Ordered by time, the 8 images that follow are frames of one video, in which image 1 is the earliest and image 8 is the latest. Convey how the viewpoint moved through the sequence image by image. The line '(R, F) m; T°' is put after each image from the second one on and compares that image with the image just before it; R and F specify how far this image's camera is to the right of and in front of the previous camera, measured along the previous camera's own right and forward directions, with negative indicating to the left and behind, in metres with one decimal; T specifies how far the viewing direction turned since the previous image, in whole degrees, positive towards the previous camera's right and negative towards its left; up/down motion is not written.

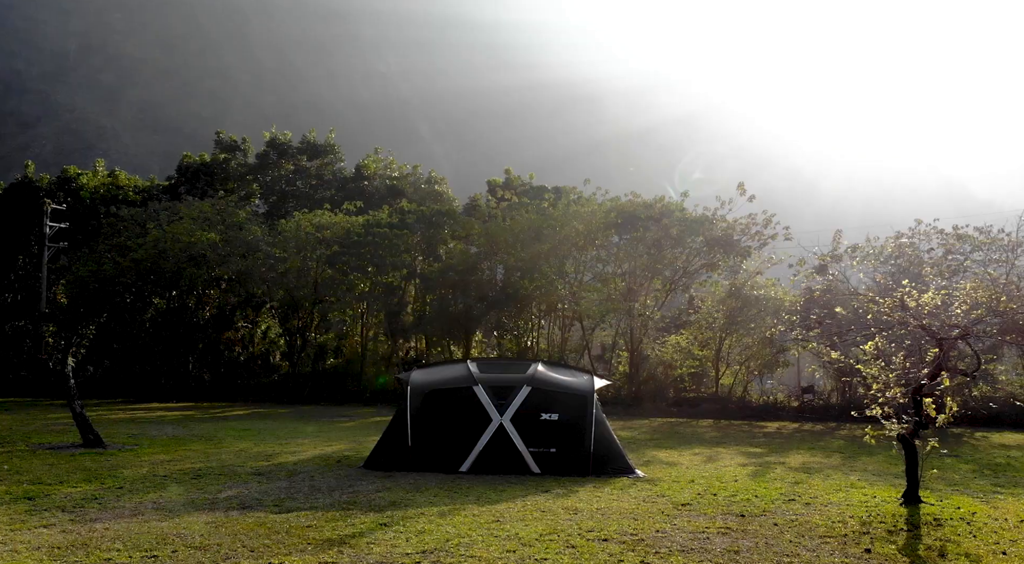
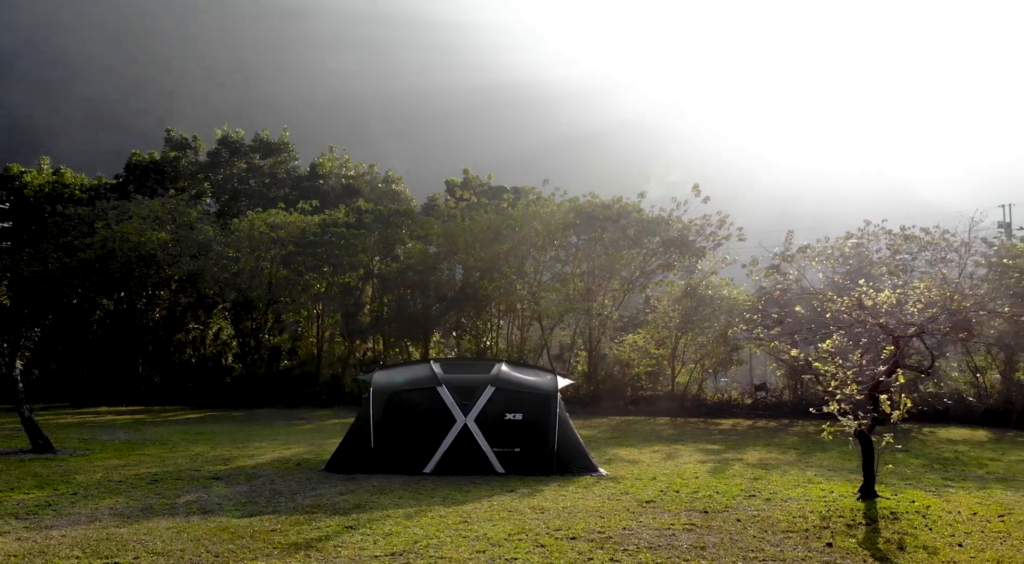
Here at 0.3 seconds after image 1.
(-0.1, 0.0) m; +3°
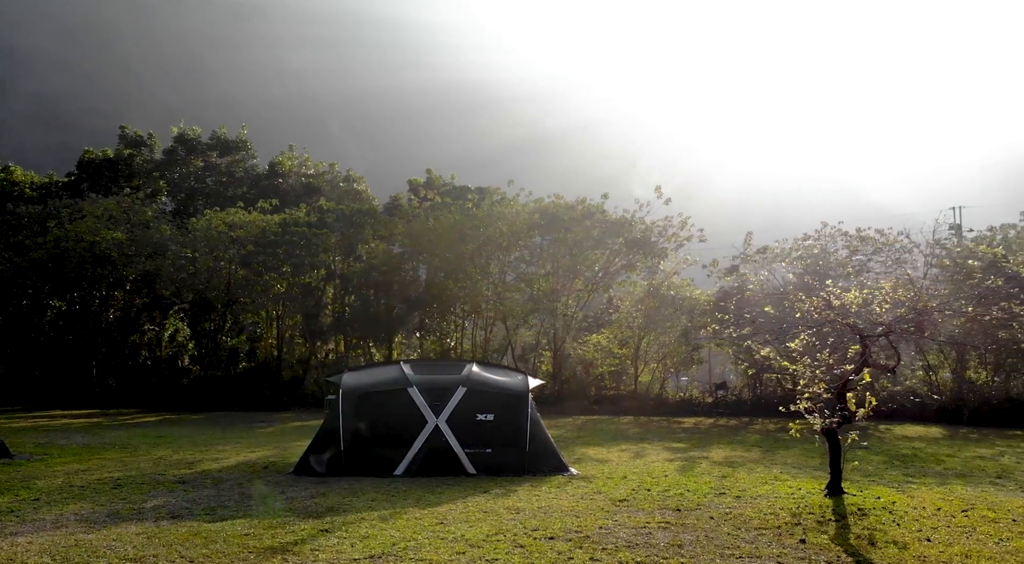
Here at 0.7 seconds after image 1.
(-0.2, 0.0) m; +3°
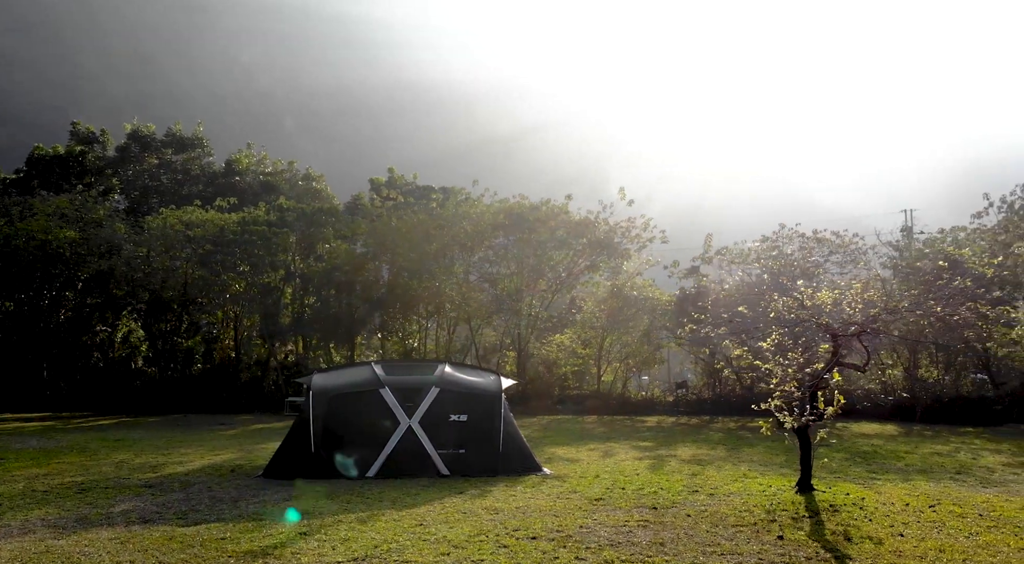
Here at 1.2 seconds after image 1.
(-0.2, 0.0) m; +3°
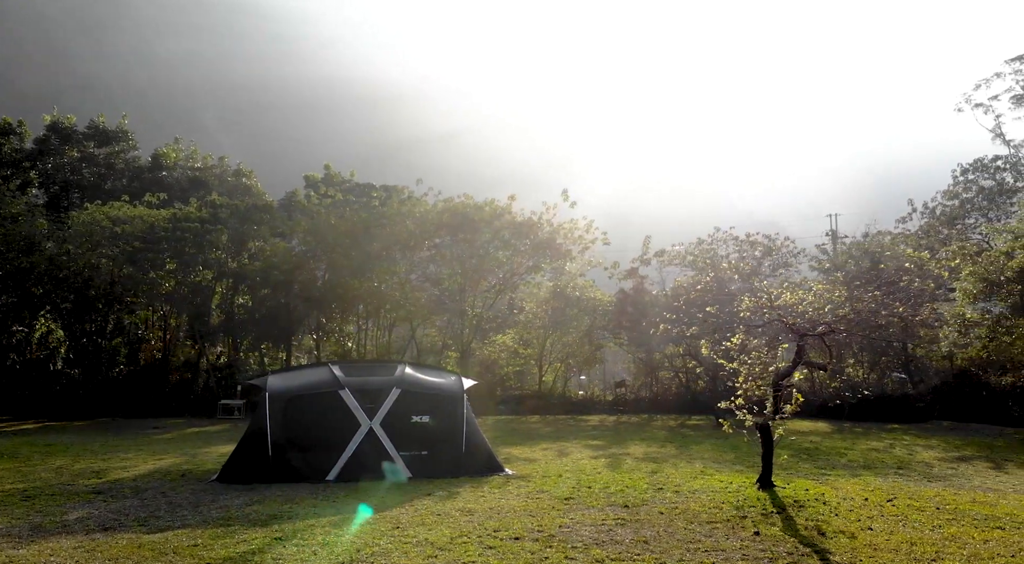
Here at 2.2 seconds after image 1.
(-0.5, 0.0) m; +5°
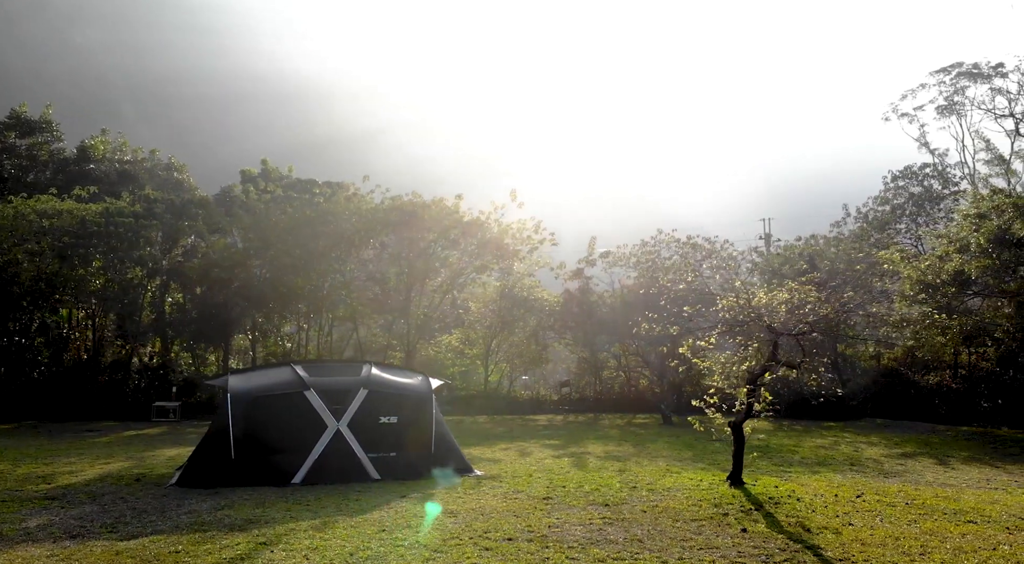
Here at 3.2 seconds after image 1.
(-0.6, +0.1) m; +5°
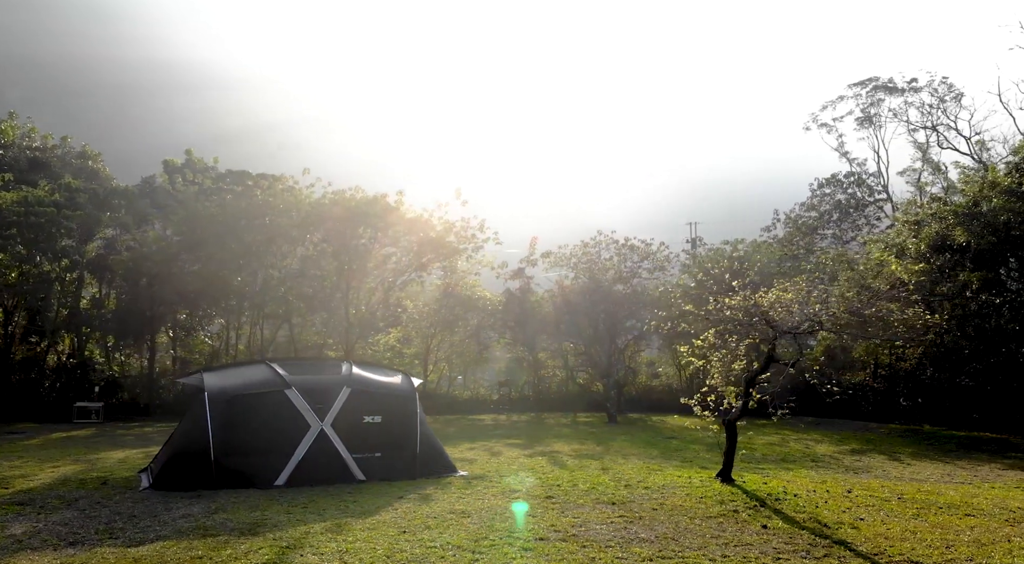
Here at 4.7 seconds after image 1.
(-1.1, +0.2) m; +6°
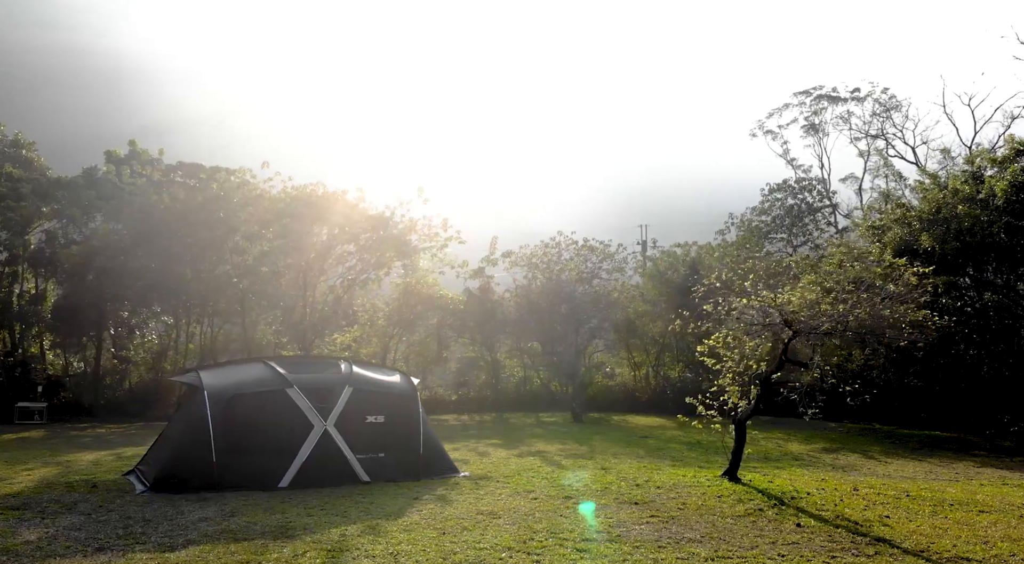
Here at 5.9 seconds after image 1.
(-1.1, +0.1) m; +5°
